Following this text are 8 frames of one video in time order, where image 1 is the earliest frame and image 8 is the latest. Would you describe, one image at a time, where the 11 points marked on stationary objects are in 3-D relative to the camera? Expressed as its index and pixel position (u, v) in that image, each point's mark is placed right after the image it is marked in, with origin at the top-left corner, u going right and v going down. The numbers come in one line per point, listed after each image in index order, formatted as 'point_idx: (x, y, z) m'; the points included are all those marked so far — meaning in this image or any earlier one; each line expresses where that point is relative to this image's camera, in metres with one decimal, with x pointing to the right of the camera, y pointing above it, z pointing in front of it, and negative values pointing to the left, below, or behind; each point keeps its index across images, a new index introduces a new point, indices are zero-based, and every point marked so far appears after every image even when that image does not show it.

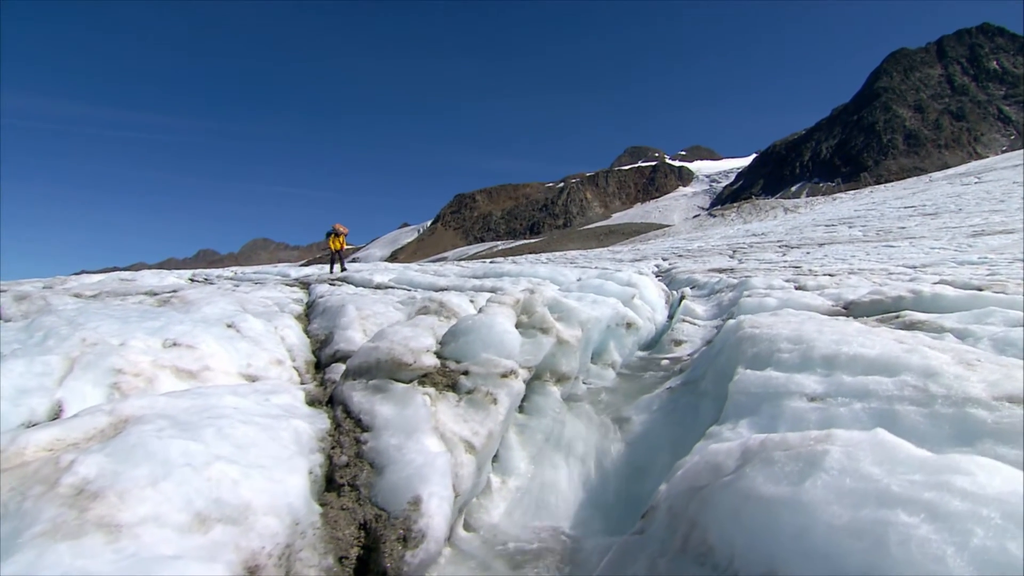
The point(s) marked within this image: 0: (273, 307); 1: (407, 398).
0: (-4.0, -0.3, +9.5) m
1: (-0.9, -0.9, +4.5) m
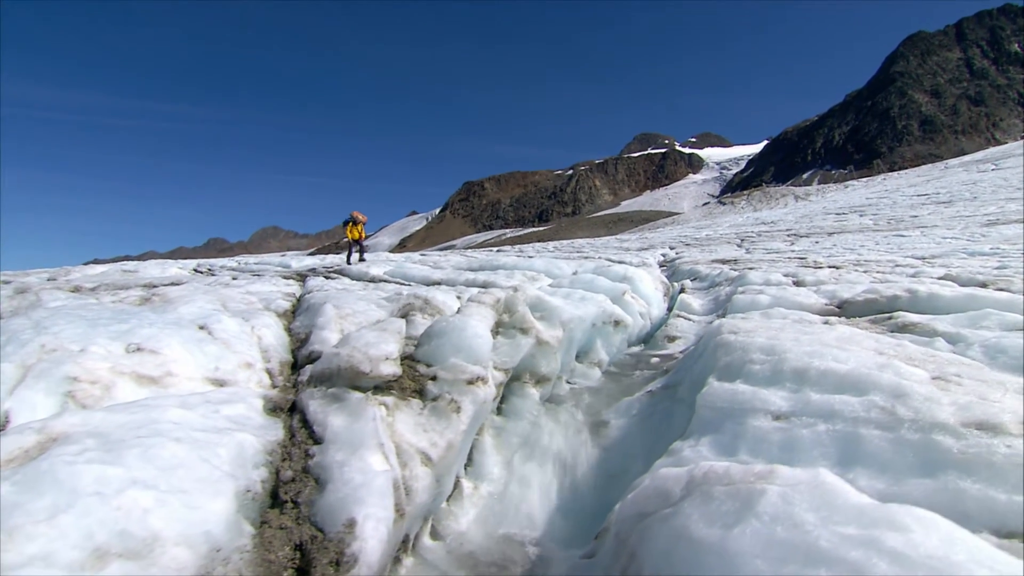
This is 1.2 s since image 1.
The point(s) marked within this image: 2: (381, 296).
0: (-4.2, -0.3, +9.4) m
1: (-1.2, -1.0, +4.4) m
2: (-2.3, -0.2, +9.9) m
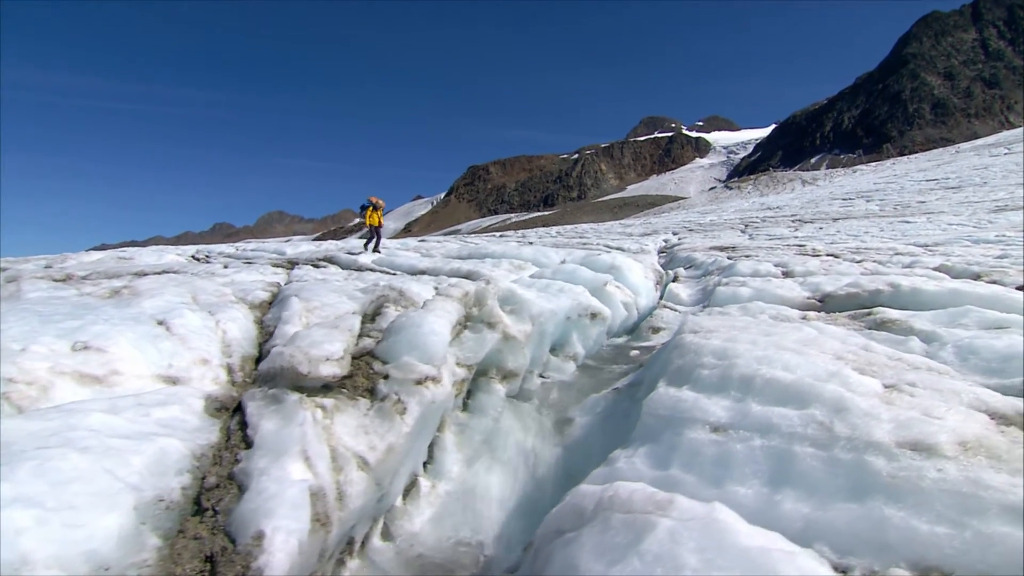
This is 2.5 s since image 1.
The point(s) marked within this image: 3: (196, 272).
0: (-4.6, -0.1, +9.2) m
1: (-1.7, -0.9, +4.2) m
2: (-2.7, 0.0, +9.8) m
3: (-8.2, +0.4, +14.6) m
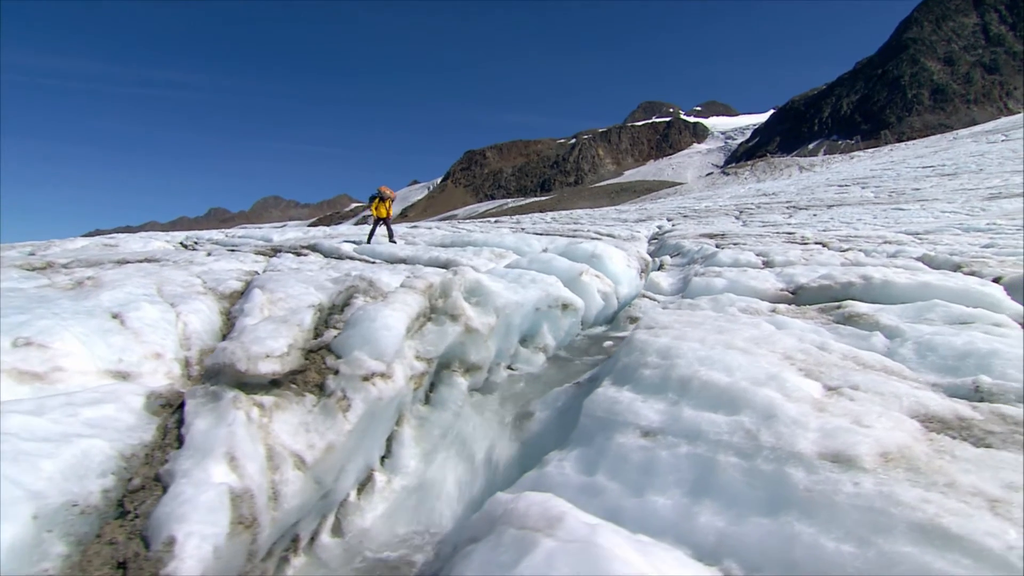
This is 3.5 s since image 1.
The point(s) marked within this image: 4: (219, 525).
0: (-5.1, 0.0, +9.1) m
1: (-2.1, -0.9, +4.1) m
2: (-3.1, +0.2, +9.6) m
3: (-8.7, +0.7, +14.4) m
4: (-1.7, -1.4, +3.4) m
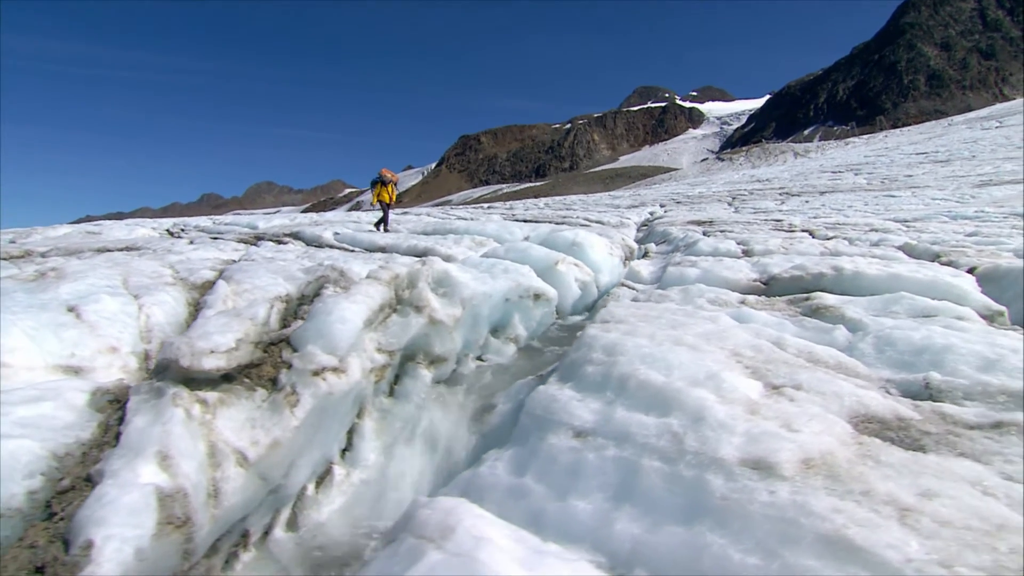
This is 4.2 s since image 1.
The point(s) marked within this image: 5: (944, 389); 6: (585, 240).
0: (-5.5, +0.2, +8.9) m
1: (-2.5, -0.9, +4.0) m
2: (-3.6, +0.4, +9.5) m
3: (-9.1, +1.0, +14.2) m
4: (-2.1, -1.4, +3.3) m
5: (+3.0, -0.7, +3.9) m
6: (+1.6, +1.0, +12.3) m
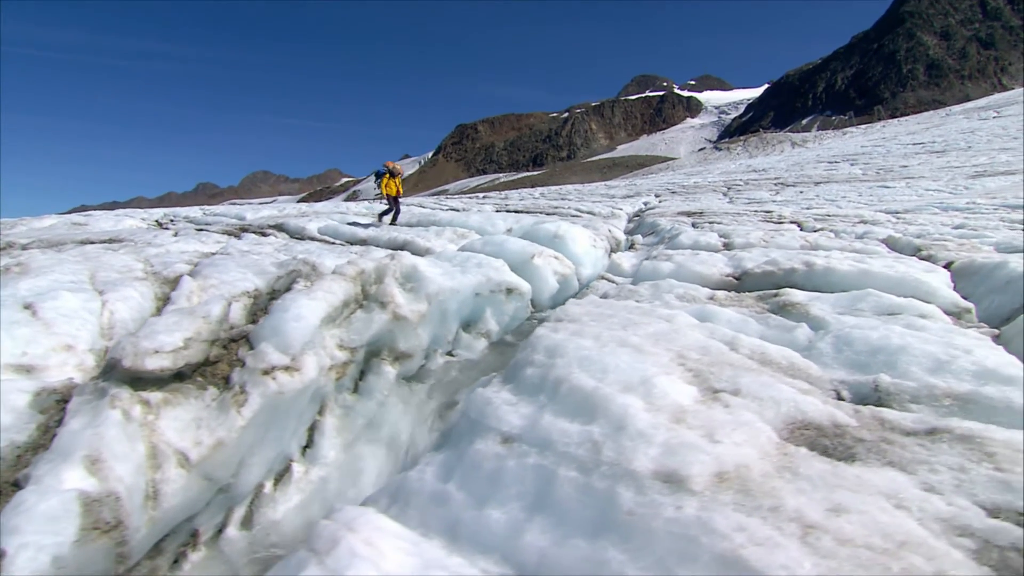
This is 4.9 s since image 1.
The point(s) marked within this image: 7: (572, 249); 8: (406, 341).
0: (-5.9, +0.3, +8.8) m
1: (-2.9, -0.9, +3.9) m
2: (-4.0, +0.5, +9.4) m
3: (-9.5, +1.2, +14.1) m
4: (-2.5, -1.4, +3.2) m
5: (+2.6, -0.7, +3.8) m
6: (+1.2, +1.2, +12.2) m
7: (+1.3, +0.8, +11.9) m
8: (-1.2, -0.6, +6.6) m
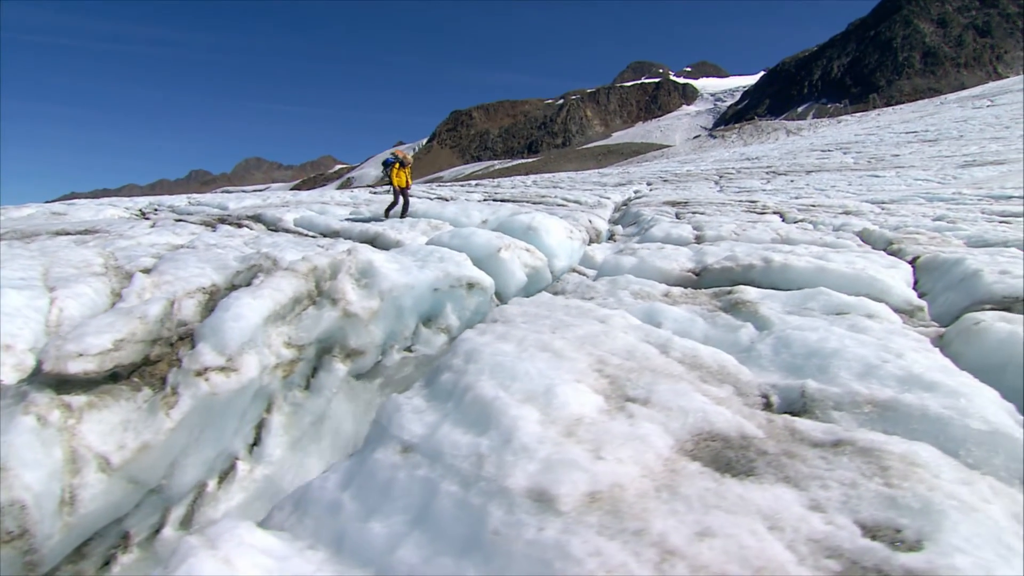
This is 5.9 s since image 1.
0: (-6.4, +0.4, +8.7) m
1: (-3.4, -0.9, +3.9) m
2: (-4.5, +0.6, +9.3) m
3: (-10.1, +1.4, +13.9) m
4: (-3.0, -1.4, +3.2) m
5: (+2.1, -0.7, +3.8) m
6: (+0.6, +1.4, +12.1) m
7: (+0.7, +1.0, +11.8) m
8: (-1.8, -0.6, +6.5) m
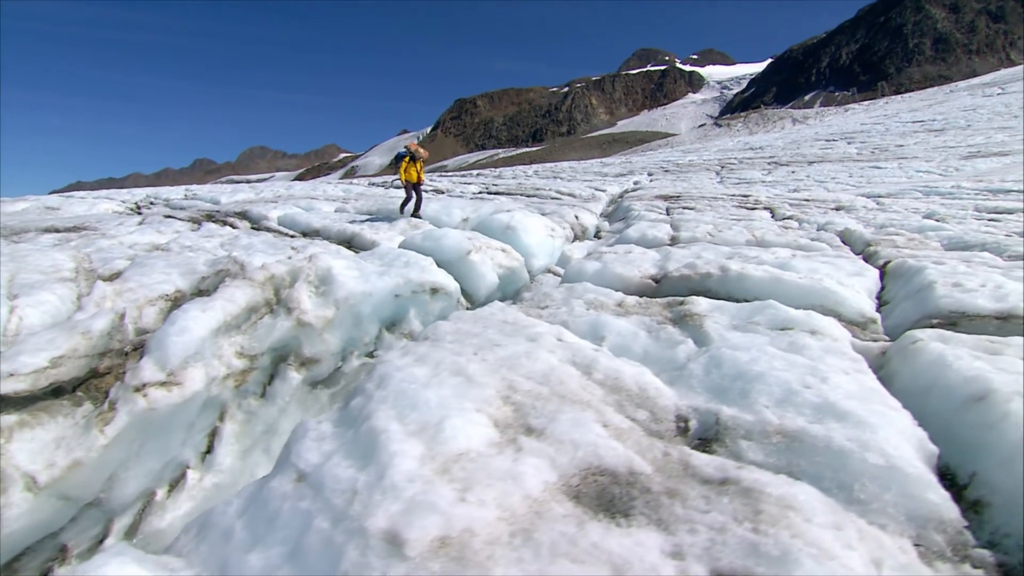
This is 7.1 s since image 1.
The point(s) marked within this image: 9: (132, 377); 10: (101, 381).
0: (-7.0, +0.4, +8.8) m
1: (-4.0, -1.0, +3.9) m
2: (-5.1, +0.5, +9.3) m
3: (-10.6, +1.5, +14.0) m
4: (-3.6, -1.6, +3.2) m
5: (+1.5, -0.9, +3.8) m
6: (+0.1, +1.4, +12.1) m
7: (+0.2, +1.0, +11.8) m
8: (-2.3, -0.7, +6.6) m
9: (-3.3, -0.8, +4.9) m
10: (-3.7, -0.8, +4.9) m
